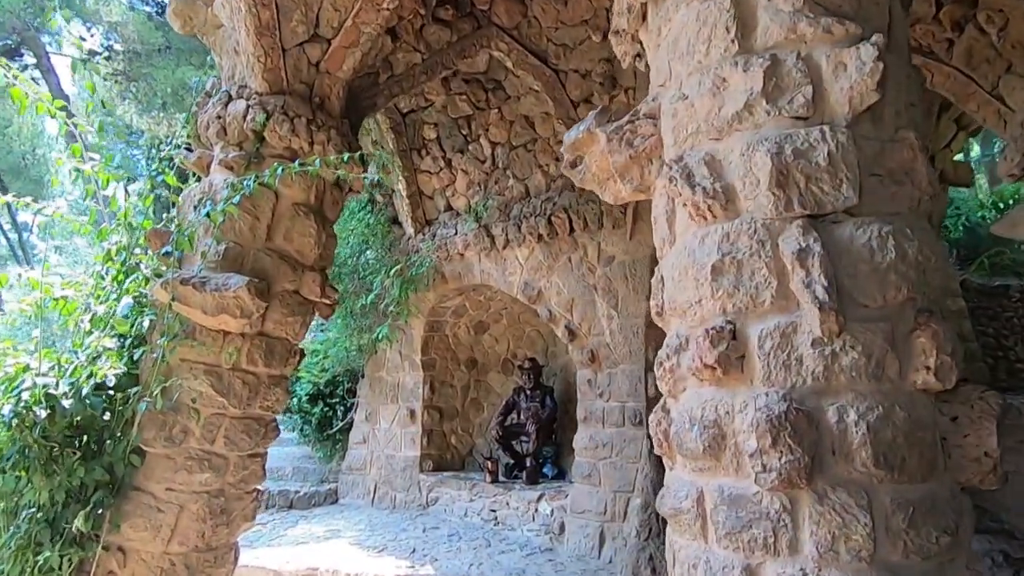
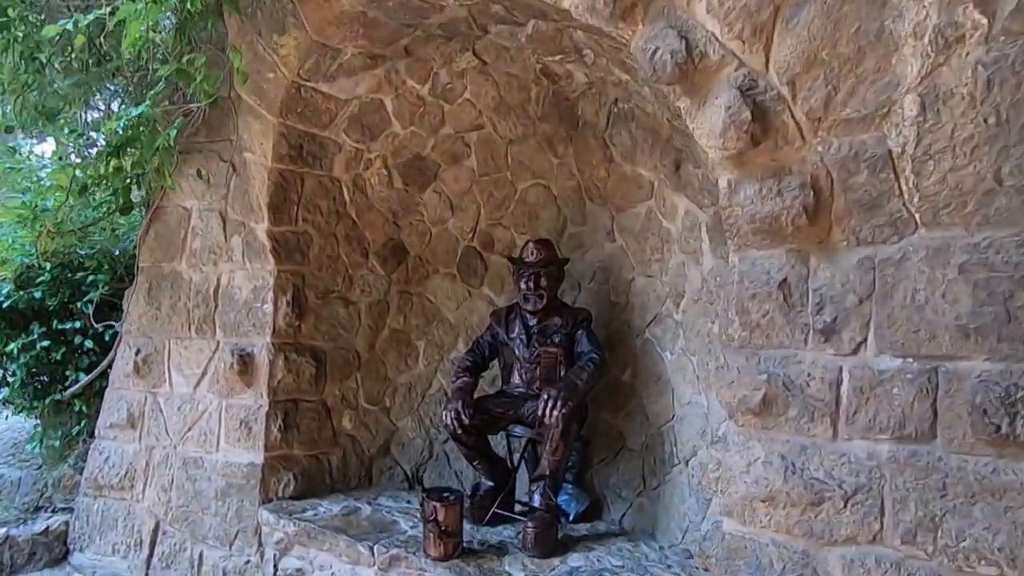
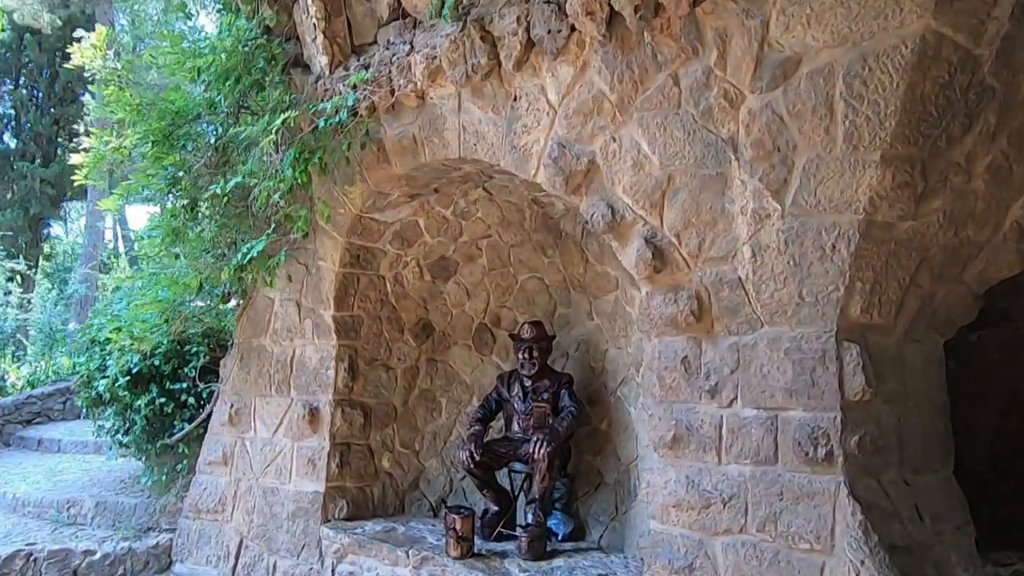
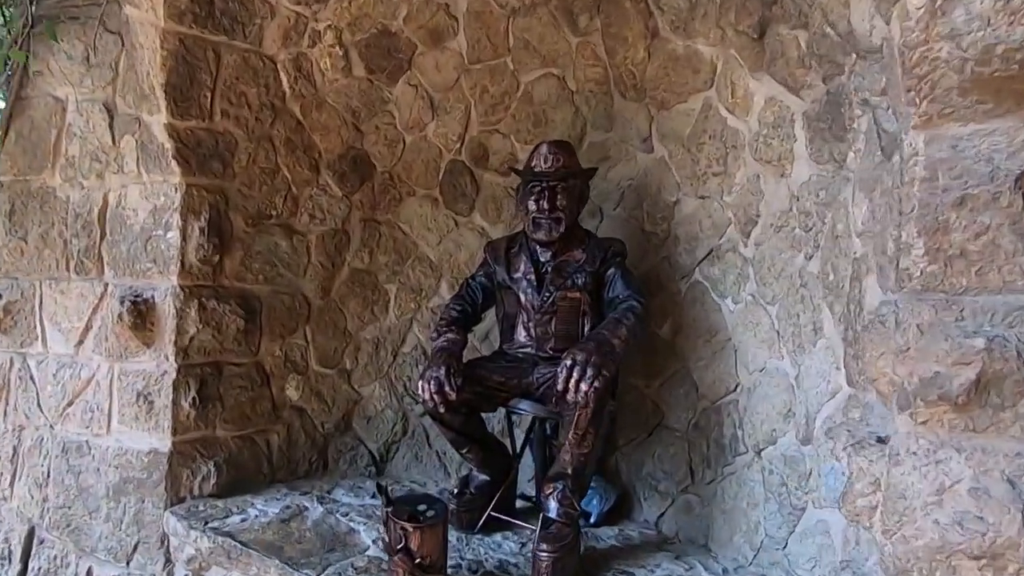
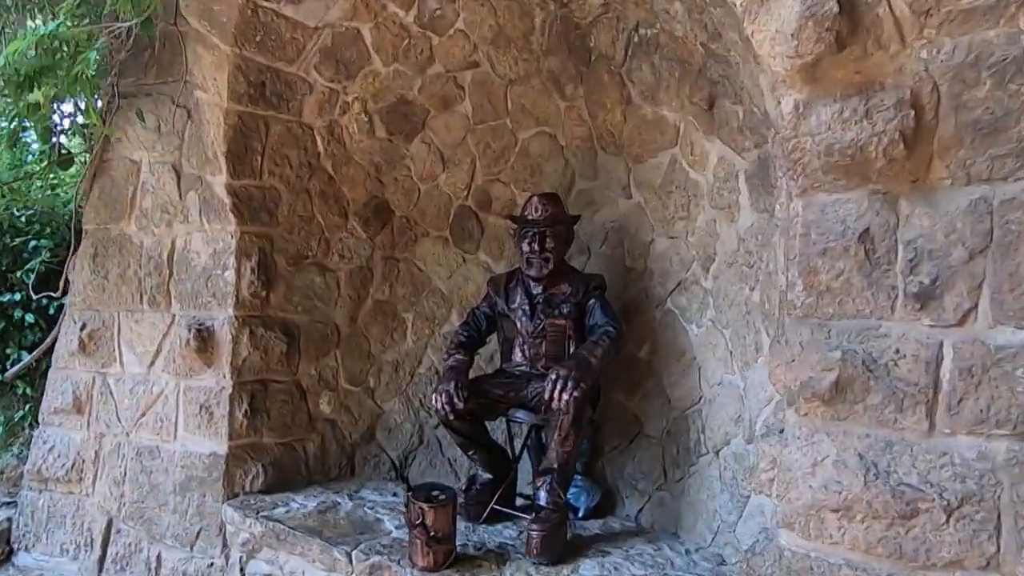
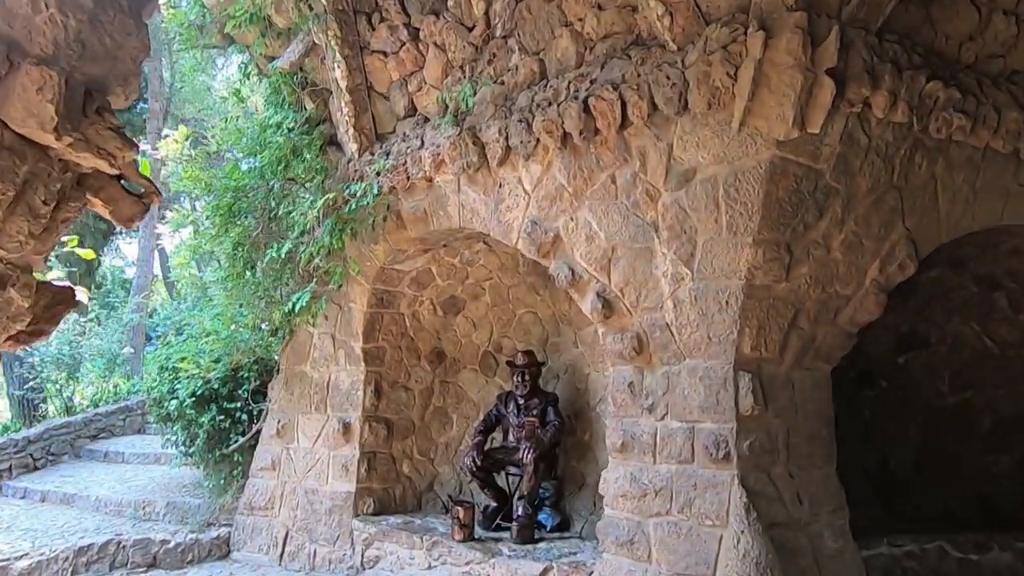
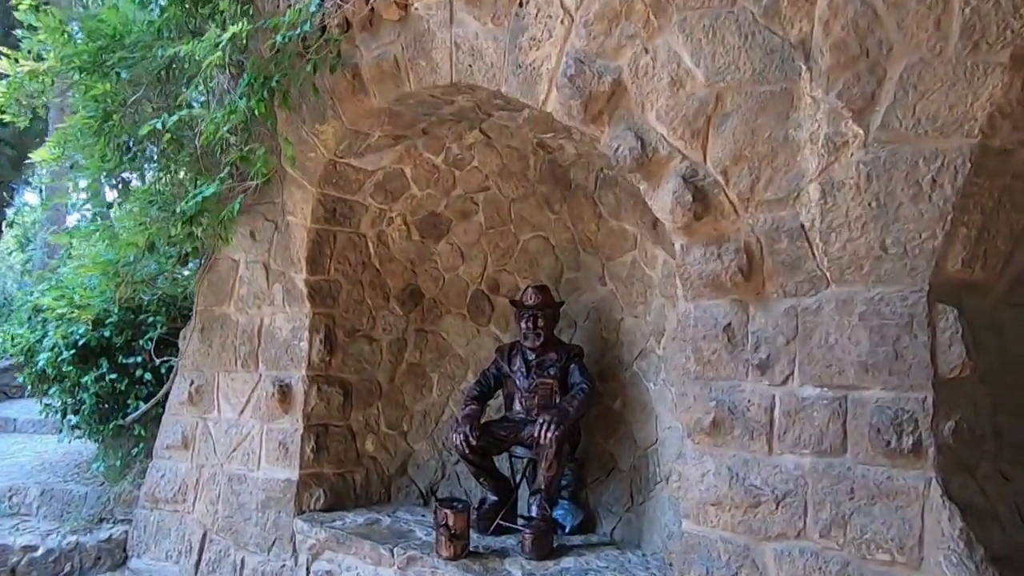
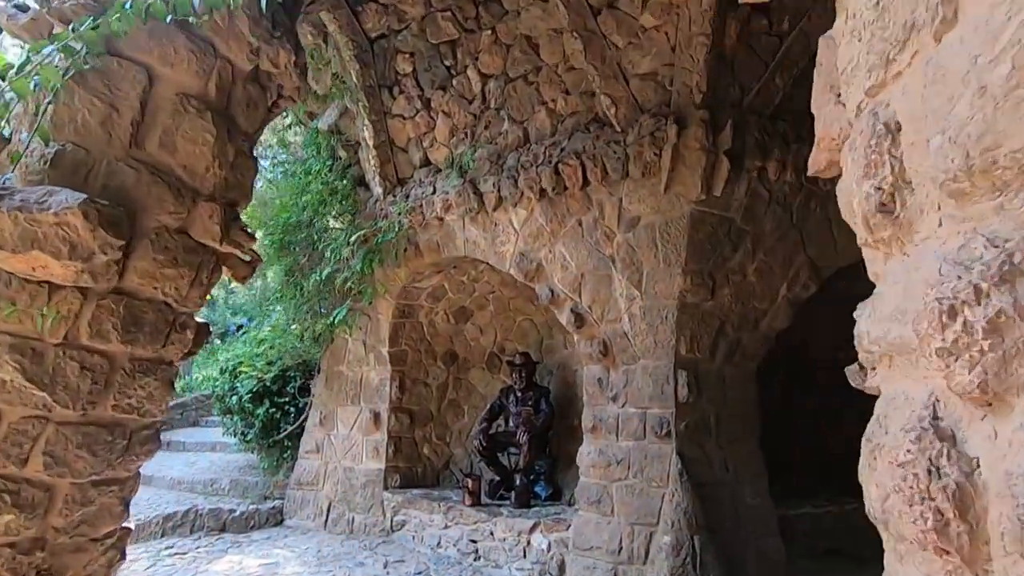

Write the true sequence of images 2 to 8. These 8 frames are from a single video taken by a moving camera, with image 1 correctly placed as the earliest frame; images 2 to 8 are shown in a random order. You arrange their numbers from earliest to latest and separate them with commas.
8, 6, 3, 7, 2, 5, 4
